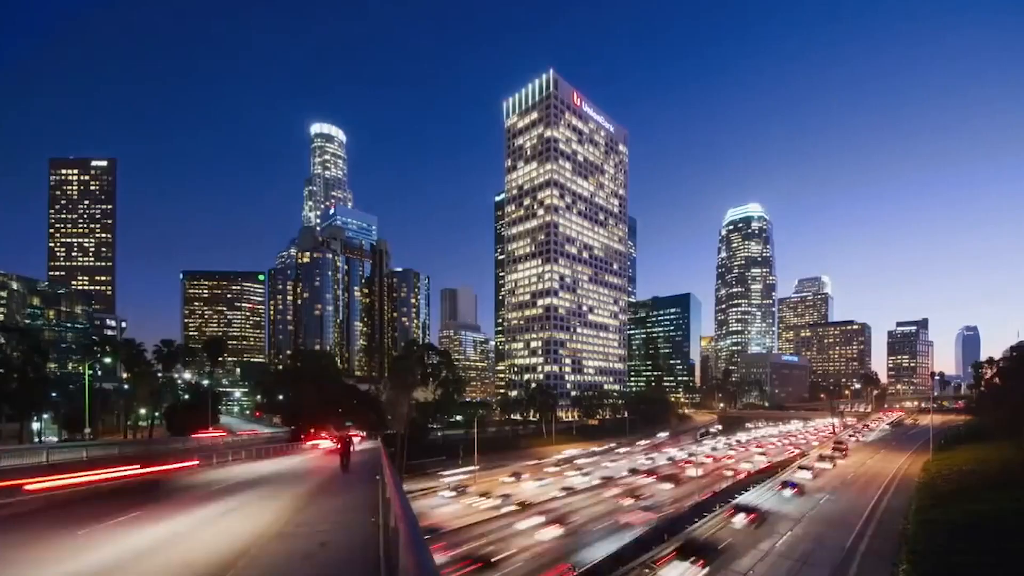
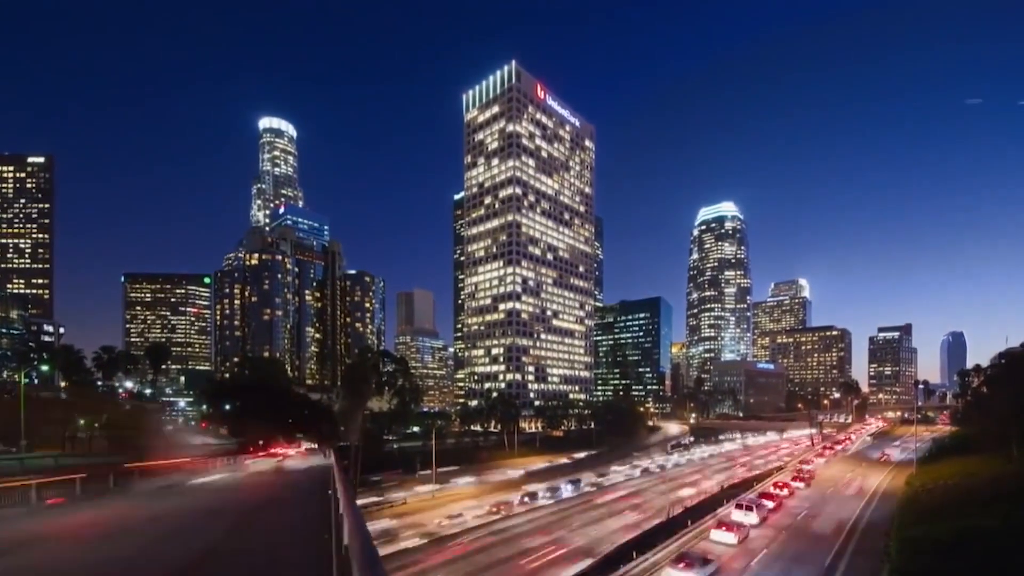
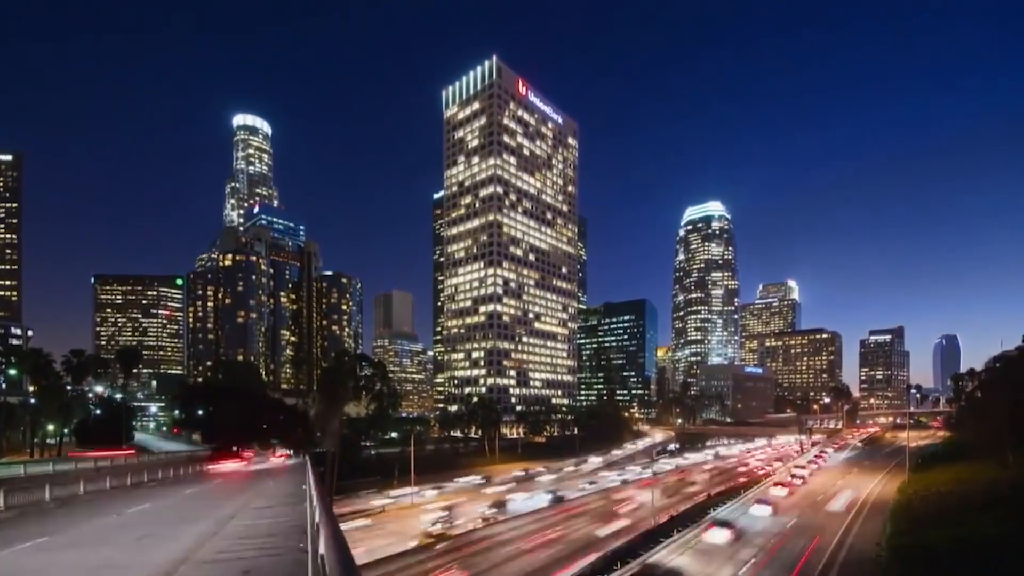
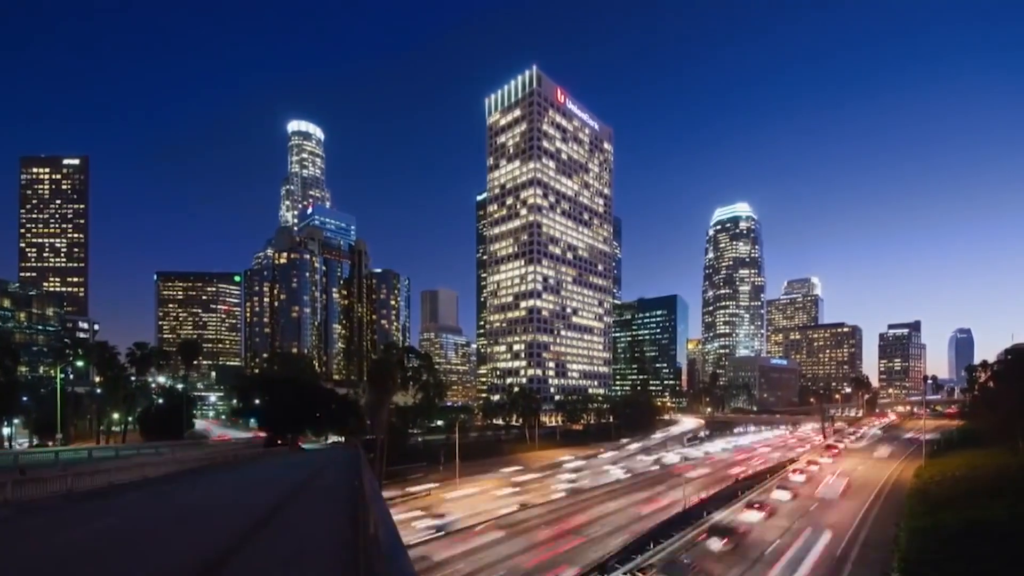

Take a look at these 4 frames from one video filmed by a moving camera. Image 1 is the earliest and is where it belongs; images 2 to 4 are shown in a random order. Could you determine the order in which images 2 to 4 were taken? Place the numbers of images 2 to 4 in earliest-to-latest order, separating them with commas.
4, 2, 3
